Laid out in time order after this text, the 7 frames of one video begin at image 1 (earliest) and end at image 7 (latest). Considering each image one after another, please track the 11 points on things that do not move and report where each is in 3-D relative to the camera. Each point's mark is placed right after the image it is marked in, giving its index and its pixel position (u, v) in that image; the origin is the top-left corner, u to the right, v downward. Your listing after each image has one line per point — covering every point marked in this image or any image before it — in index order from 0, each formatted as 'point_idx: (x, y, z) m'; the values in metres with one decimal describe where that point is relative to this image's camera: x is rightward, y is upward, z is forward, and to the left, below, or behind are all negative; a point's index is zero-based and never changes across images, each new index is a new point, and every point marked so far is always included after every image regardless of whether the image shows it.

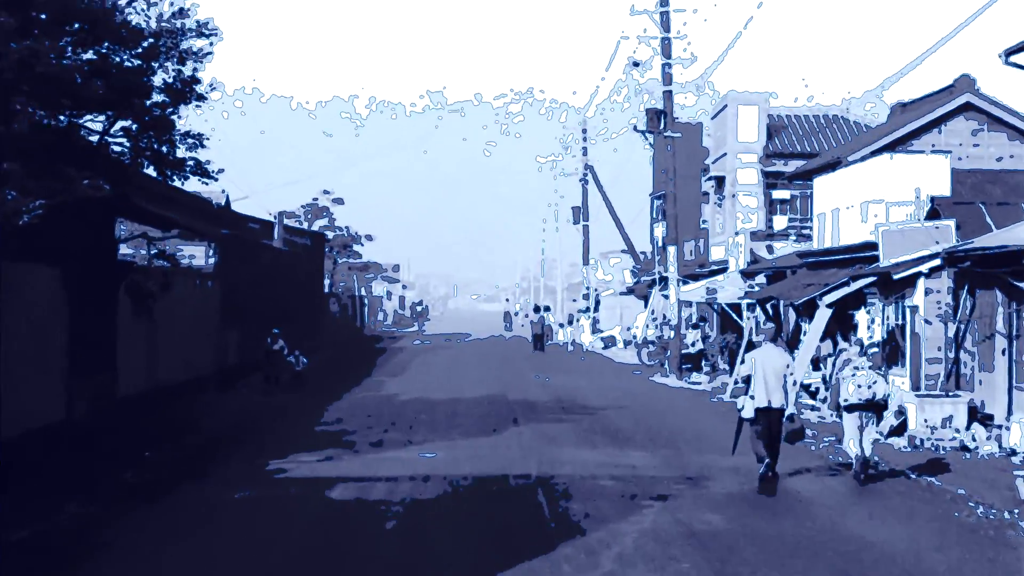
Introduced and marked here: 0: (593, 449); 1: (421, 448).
0: (+0.7, -1.4, +14.1) m
1: (-0.8, -1.5, +14.4) m
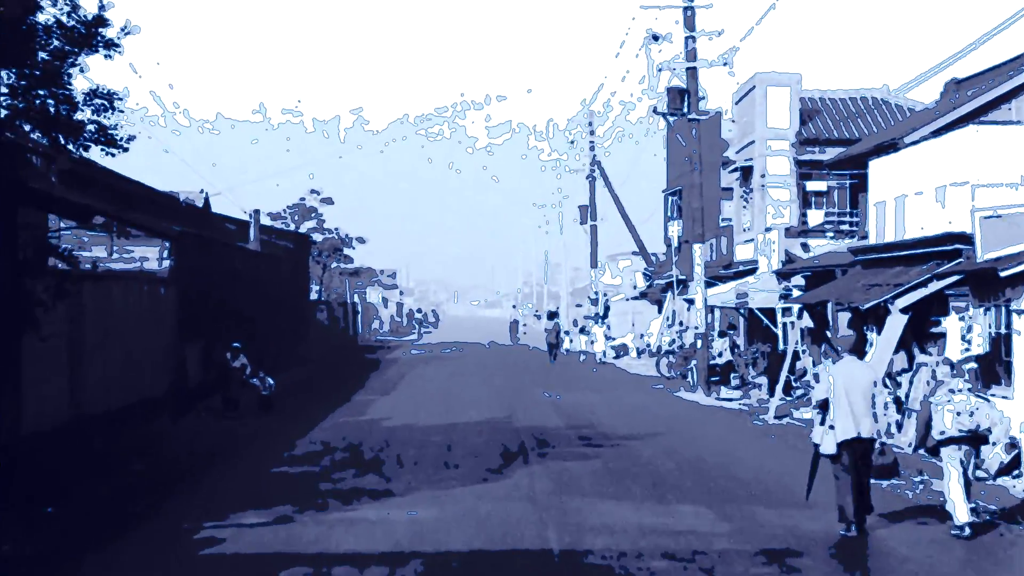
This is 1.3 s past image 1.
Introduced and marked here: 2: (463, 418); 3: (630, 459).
0: (+0.8, -1.5, +10.7) m
1: (-0.8, -1.5, +11.0) m
2: (-0.6, -1.5, +18.8) m
3: (+1.0, -1.5, +13.7) m
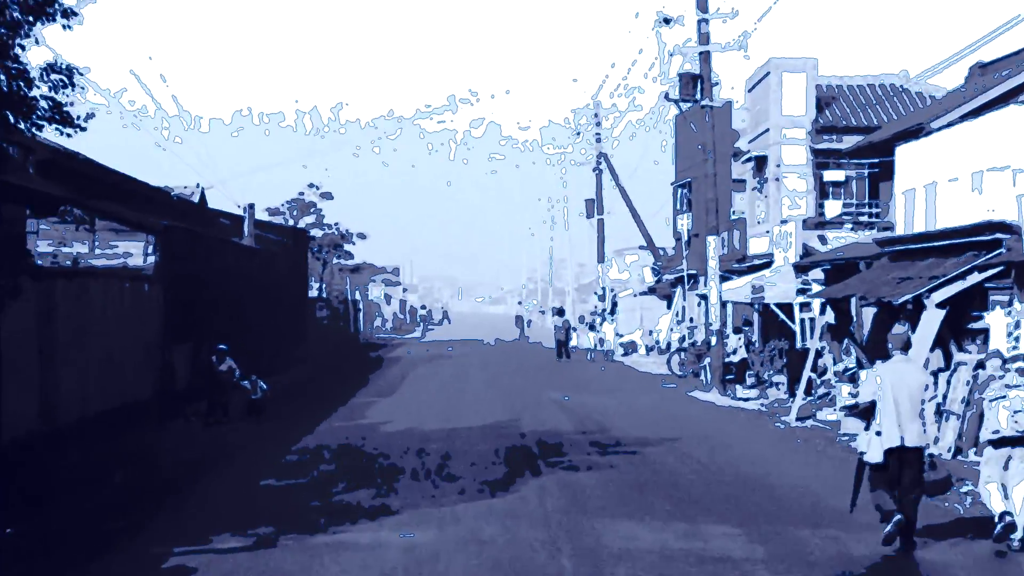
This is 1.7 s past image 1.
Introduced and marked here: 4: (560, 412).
0: (+0.8, -1.4, +9.6) m
1: (-0.7, -1.5, +9.9) m
2: (-0.5, -1.5, +17.7) m
3: (+1.1, -1.4, +12.6) m
4: (+0.6, -1.5, +18.9) m
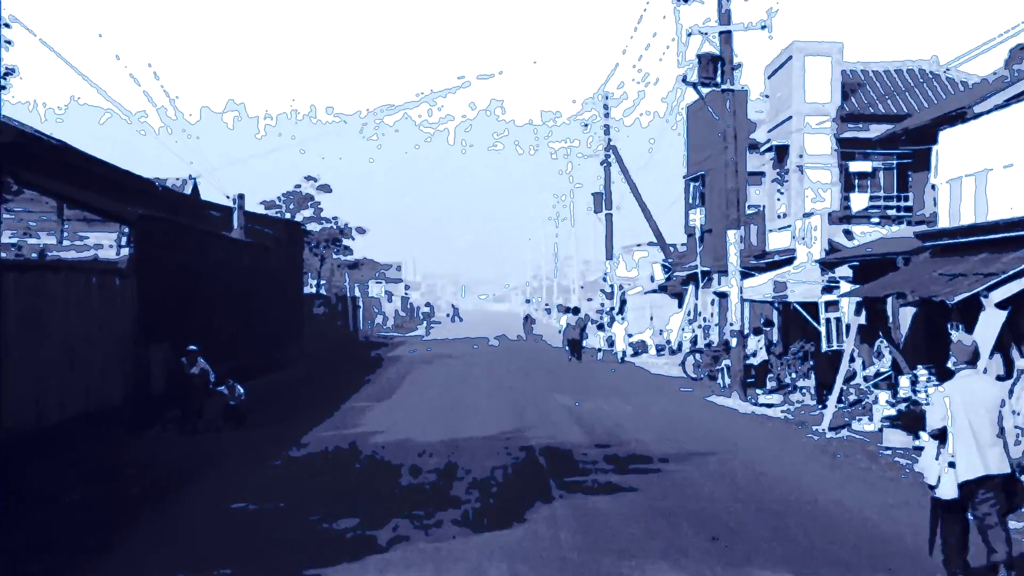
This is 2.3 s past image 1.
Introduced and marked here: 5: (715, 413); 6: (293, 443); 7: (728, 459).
0: (+0.9, -1.4, +7.9) m
1: (-0.7, -1.4, +8.2) m
2: (-0.4, -1.5, +16.0) m
3: (+1.1, -1.4, +11.0) m
4: (+0.6, -1.5, +17.3) m
5: (+2.5, -1.5, +19.7) m
6: (-2.2, -1.6, +16.4) m
7: (+1.9, -1.4, +13.6) m
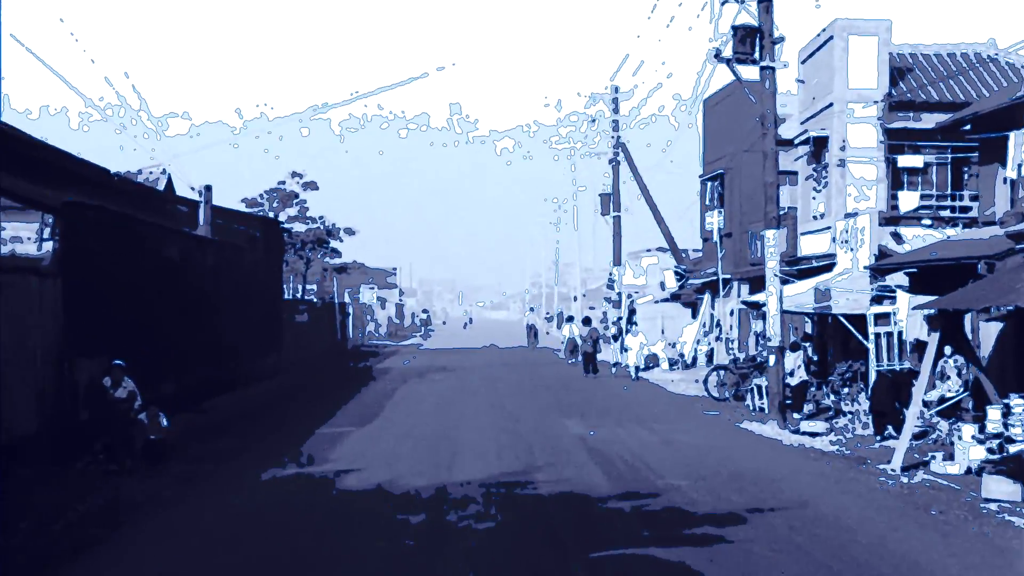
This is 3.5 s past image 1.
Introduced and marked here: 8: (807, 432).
0: (+0.9, -1.4, +4.8) m
1: (-0.6, -1.4, +5.2) m
2: (-0.4, -1.5, +12.9) m
3: (+1.2, -1.5, +7.9) m
4: (+0.7, -1.5, +14.2) m
5: (+2.5, -1.6, +16.6) m
6: (-2.2, -1.6, +13.3) m
7: (+1.9, -1.5, +10.5) m
8: (+3.4, -1.7, +18.6) m
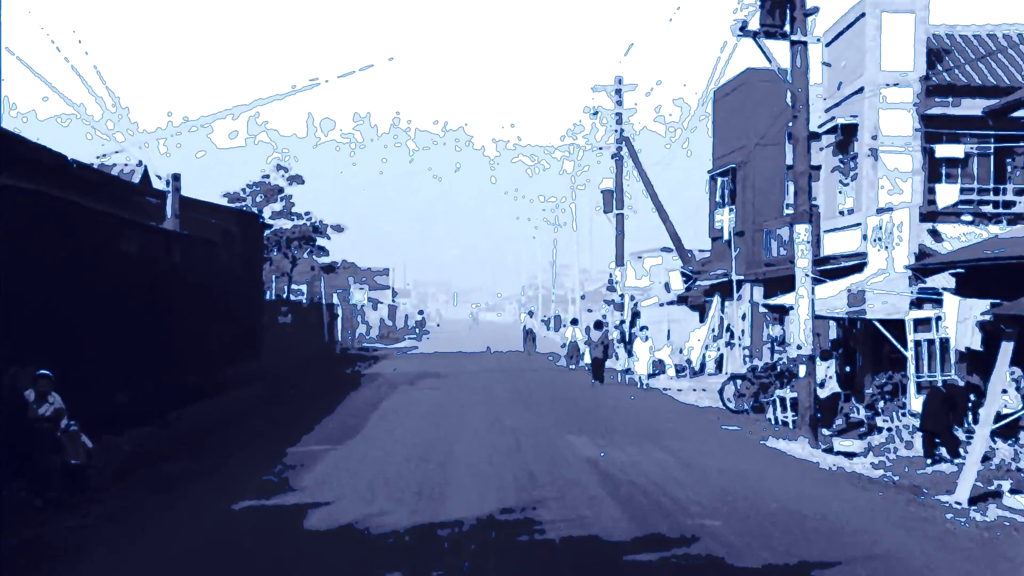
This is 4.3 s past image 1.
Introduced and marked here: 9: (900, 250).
0: (+1.0, -1.4, +2.7) m
1: (-0.6, -1.4, +3.0) m
2: (-0.4, -1.5, +10.8) m
3: (+1.2, -1.5, +5.8) m
4: (+0.7, -1.5, +12.1) m
5: (+2.5, -1.7, +14.5) m
6: (-2.2, -1.6, +11.2) m
7: (+1.9, -1.5, +8.4) m
8: (+3.4, -1.7, +16.5) m
9: (+4.7, +0.5, +19.4) m
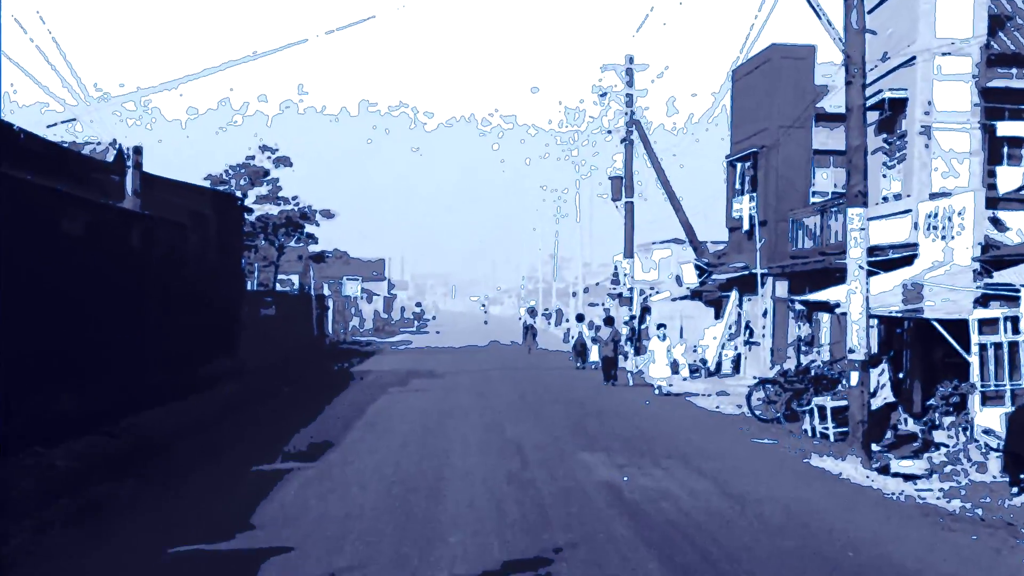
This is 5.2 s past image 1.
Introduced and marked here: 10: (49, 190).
0: (+1.0, -1.4, +0.3) m
1: (-0.5, -1.4, +0.6) m
2: (-0.4, -1.4, +8.4) m
3: (+1.2, -1.4, +3.3) m
4: (+0.7, -1.5, +9.7) m
5: (+2.6, -1.6, +12.0) m
6: (-2.2, -1.5, +8.8) m
7: (+1.9, -1.5, +6.0) m
8: (+3.5, -1.7, +14.1) m
9: (+4.7, +0.5, +17.0) m
10: (-4.2, +0.9, +14.6) m
